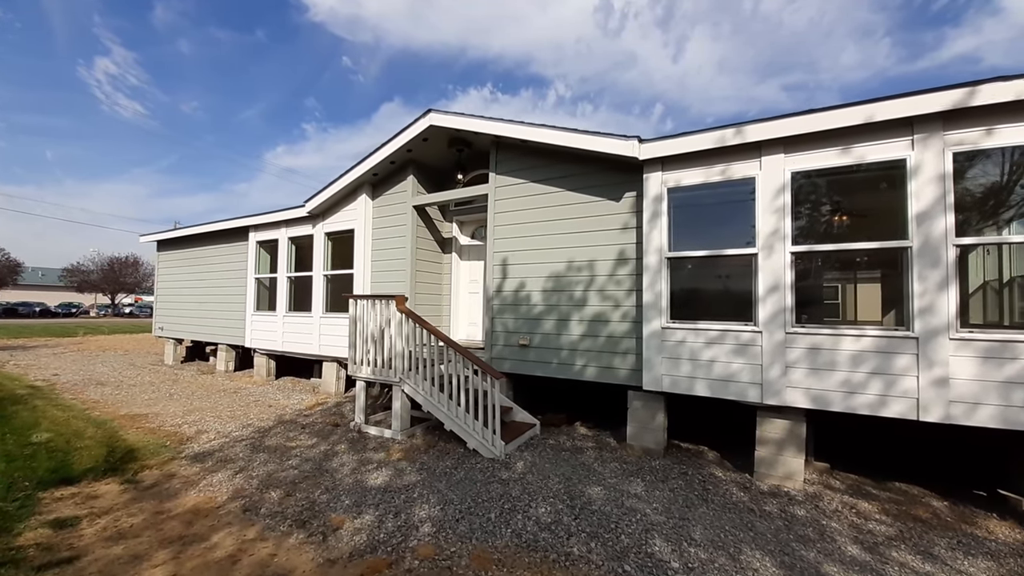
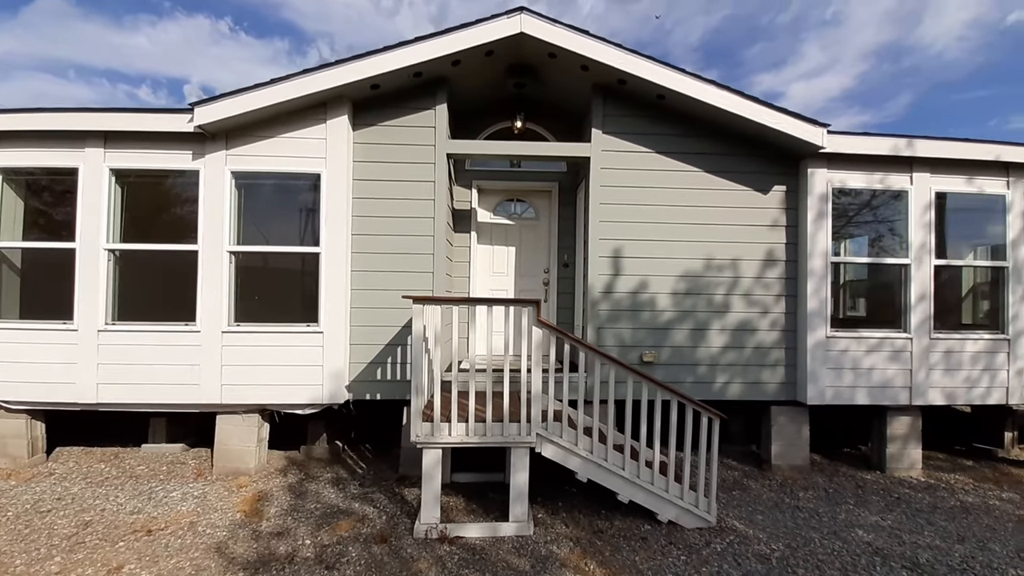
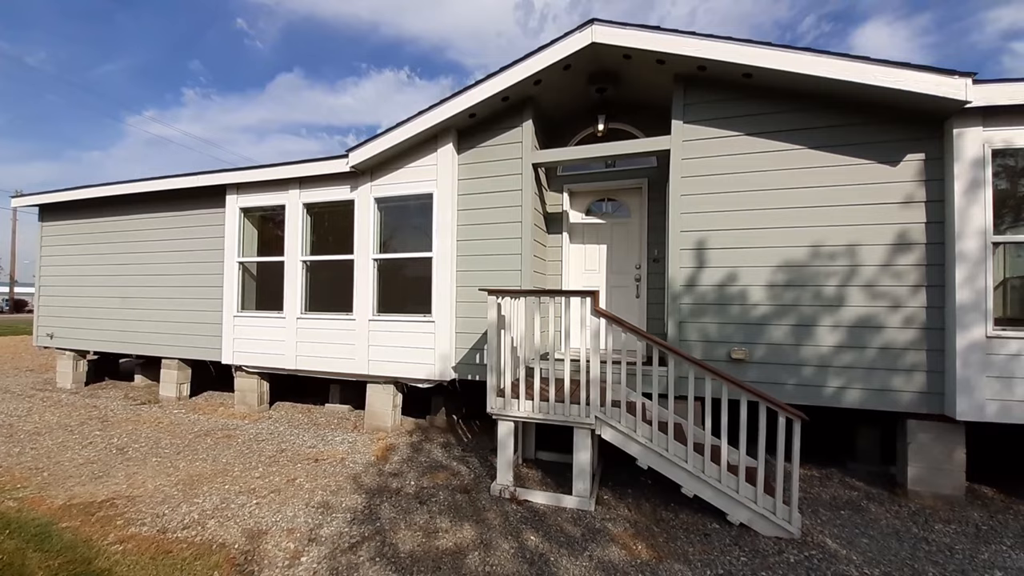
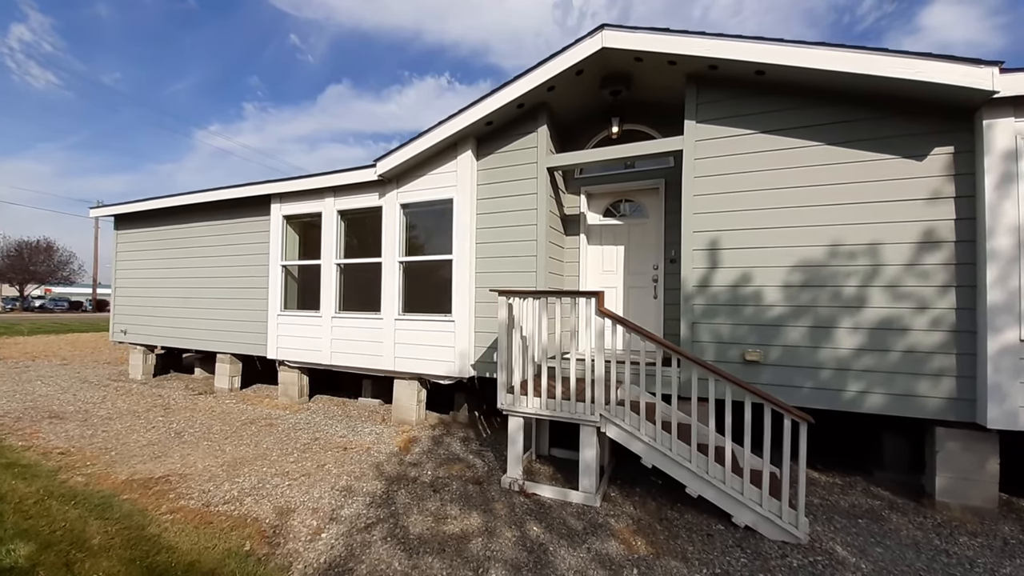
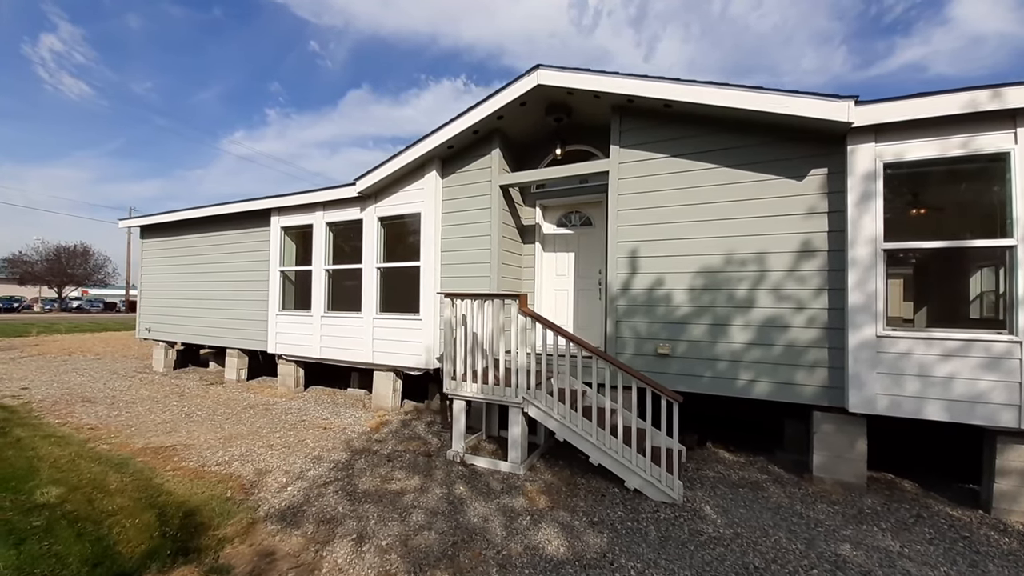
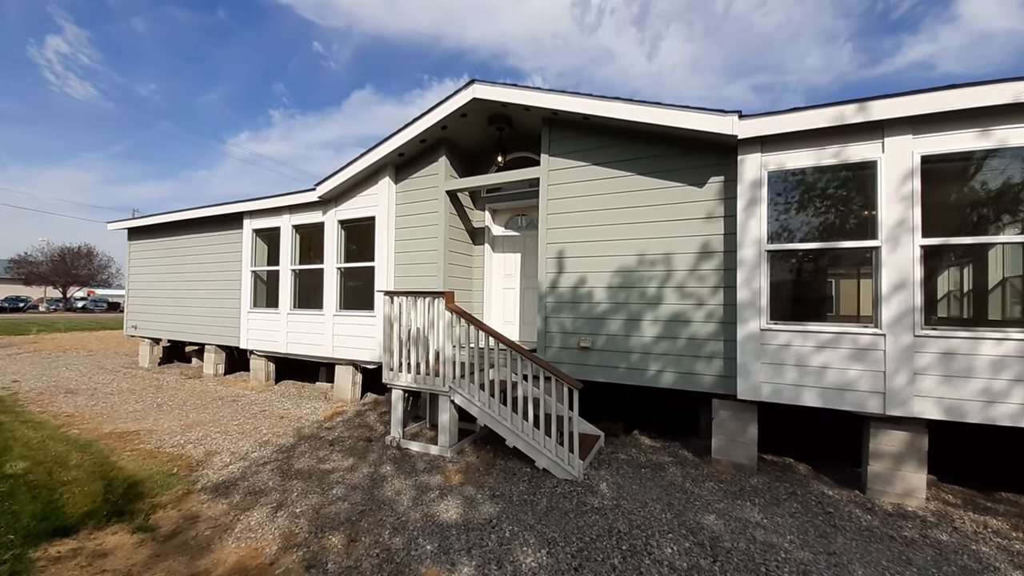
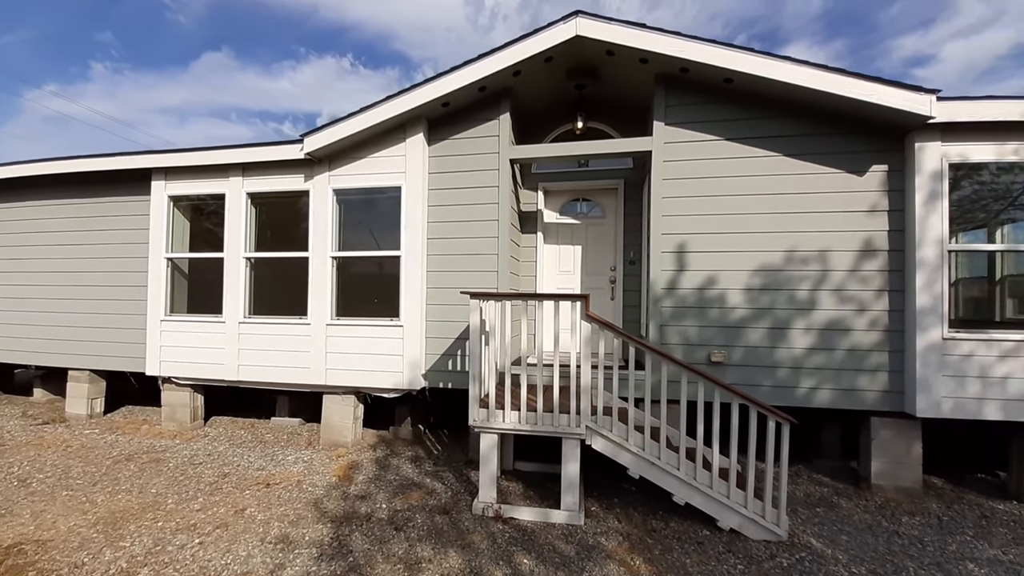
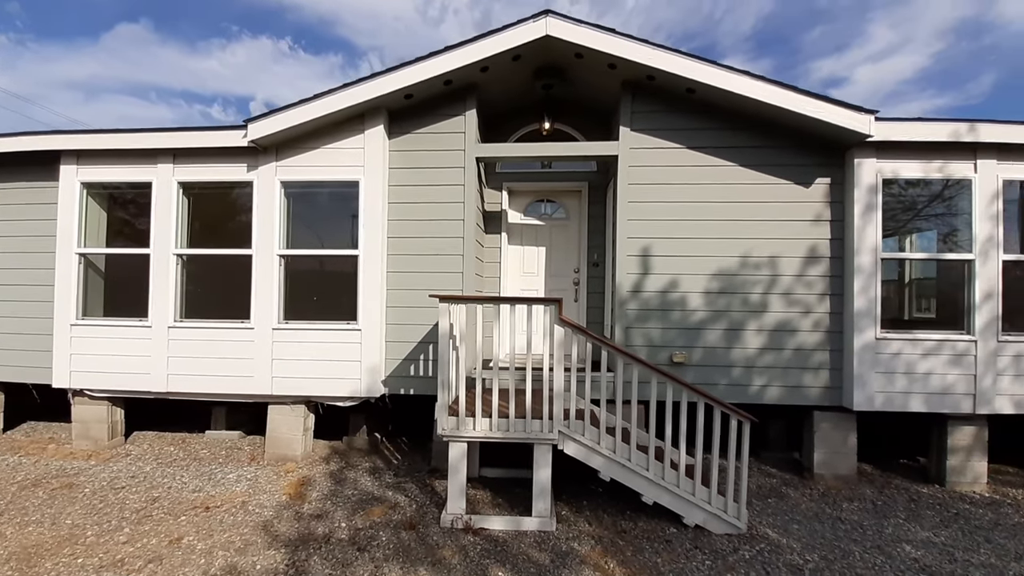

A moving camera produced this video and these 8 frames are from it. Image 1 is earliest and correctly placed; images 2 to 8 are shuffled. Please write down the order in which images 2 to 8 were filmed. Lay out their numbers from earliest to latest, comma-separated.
6, 5, 4, 3, 7, 8, 2
